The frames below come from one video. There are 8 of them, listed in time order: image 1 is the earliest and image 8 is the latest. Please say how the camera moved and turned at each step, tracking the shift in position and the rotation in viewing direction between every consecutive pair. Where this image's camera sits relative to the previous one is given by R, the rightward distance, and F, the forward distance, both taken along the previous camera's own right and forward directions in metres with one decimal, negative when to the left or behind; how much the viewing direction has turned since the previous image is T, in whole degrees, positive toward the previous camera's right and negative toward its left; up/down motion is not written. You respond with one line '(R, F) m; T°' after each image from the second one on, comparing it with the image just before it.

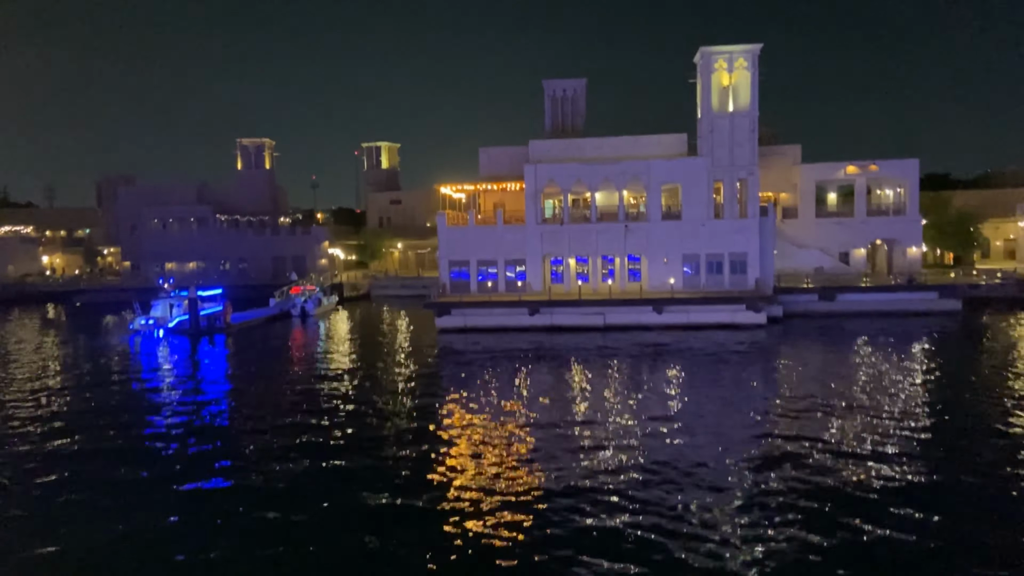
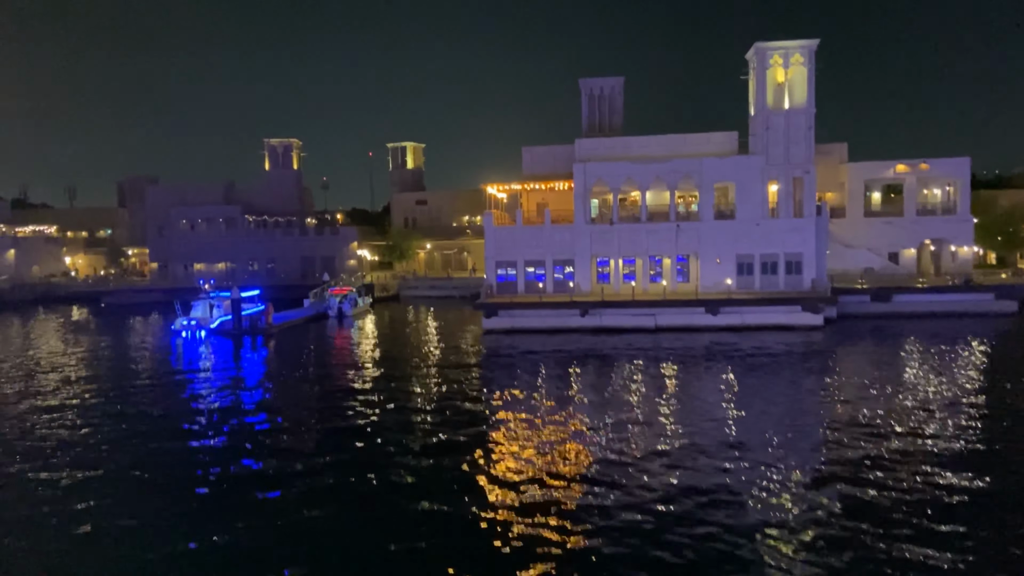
(-1.7, +0.5) m; 0°
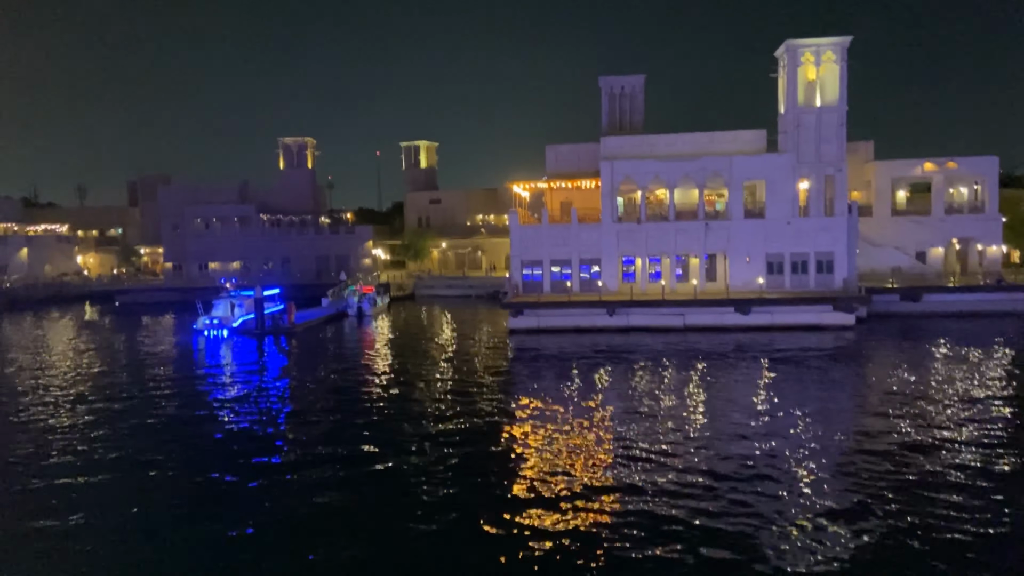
(-0.9, +0.3) m; 0°
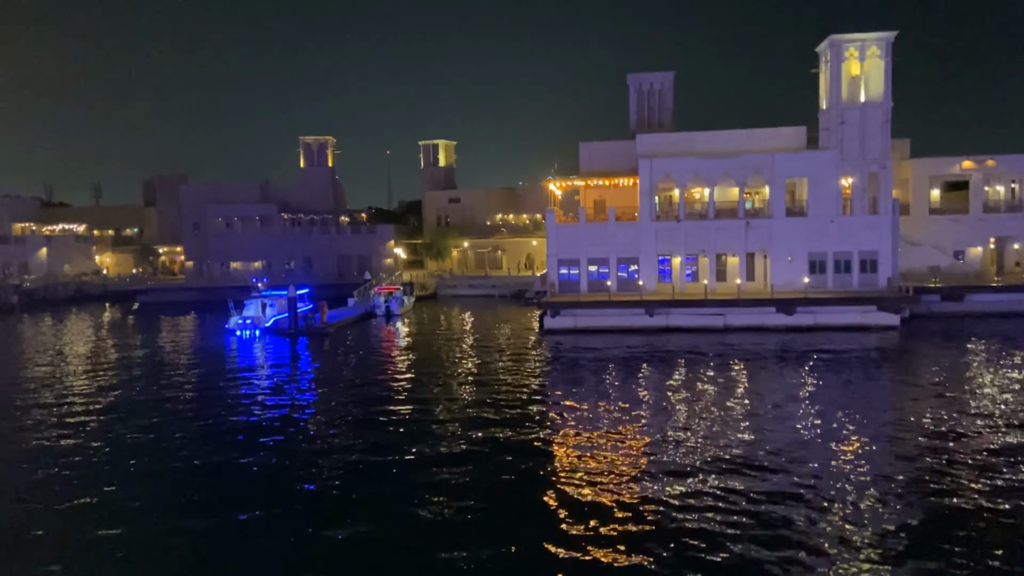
(-1.3, +0.4) m; 0°
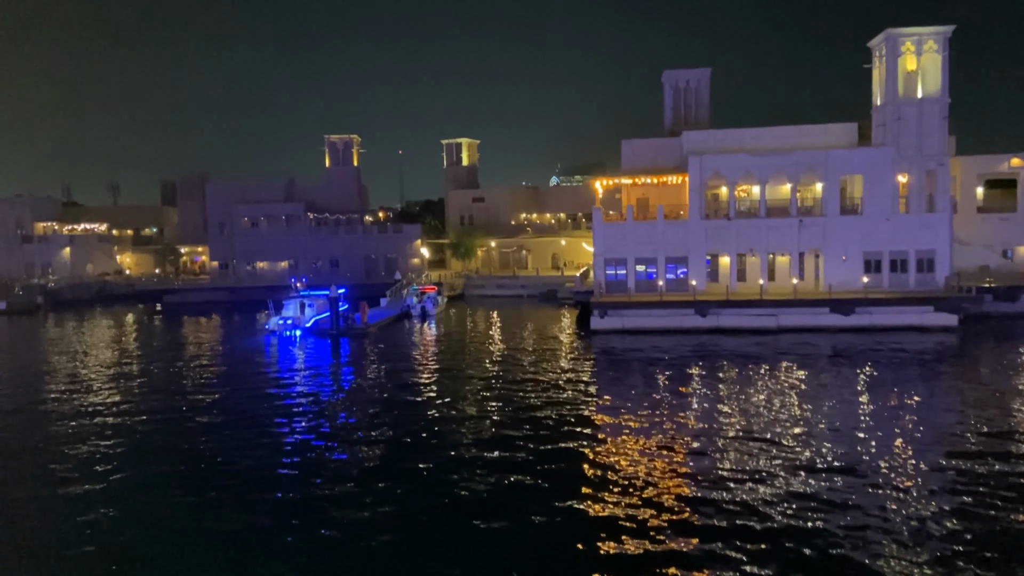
(-1.6, +0.5) m; 0°
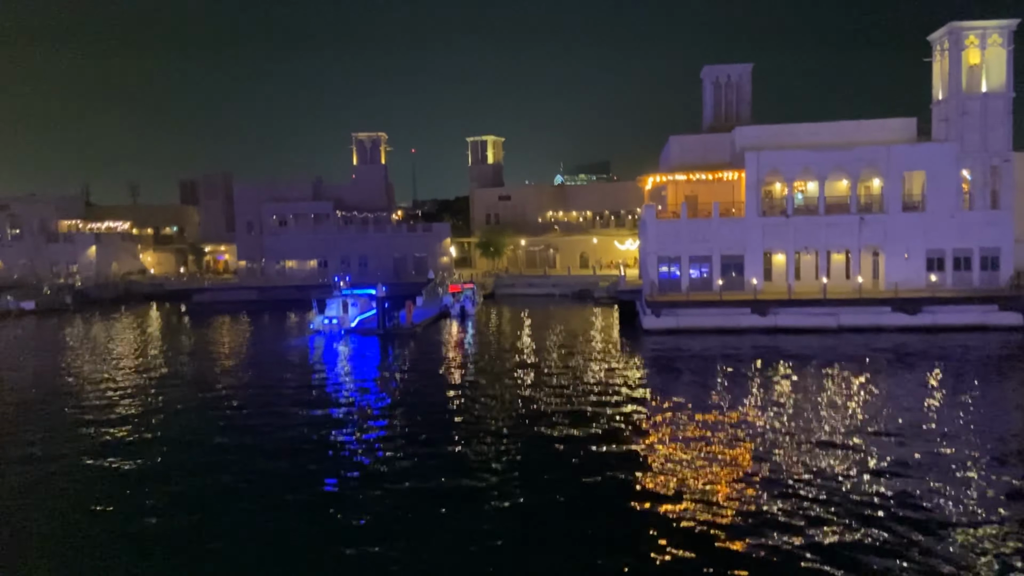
(-1.8, +0.5) m; 0°
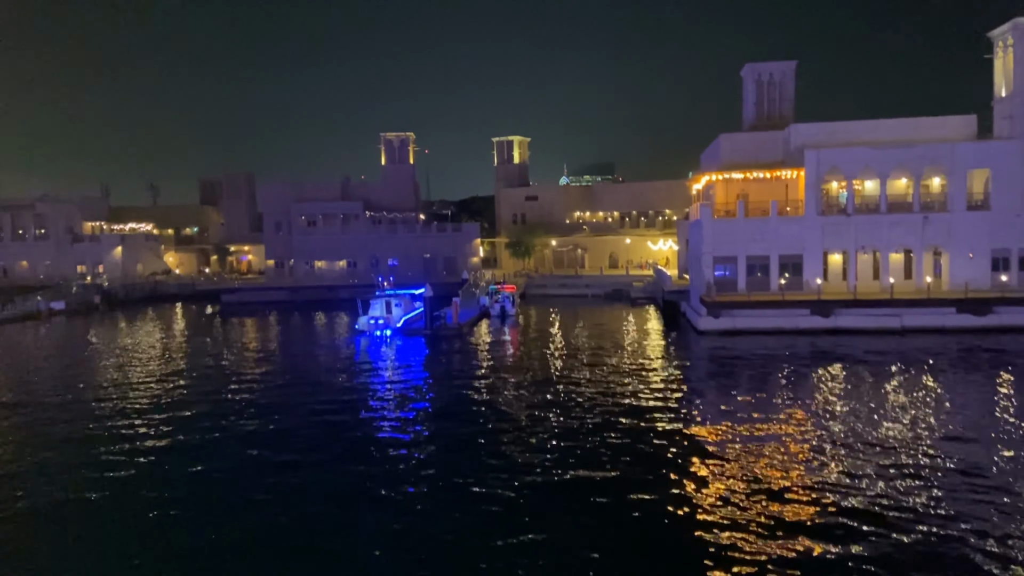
(-1.8, +0.5) m; 0°
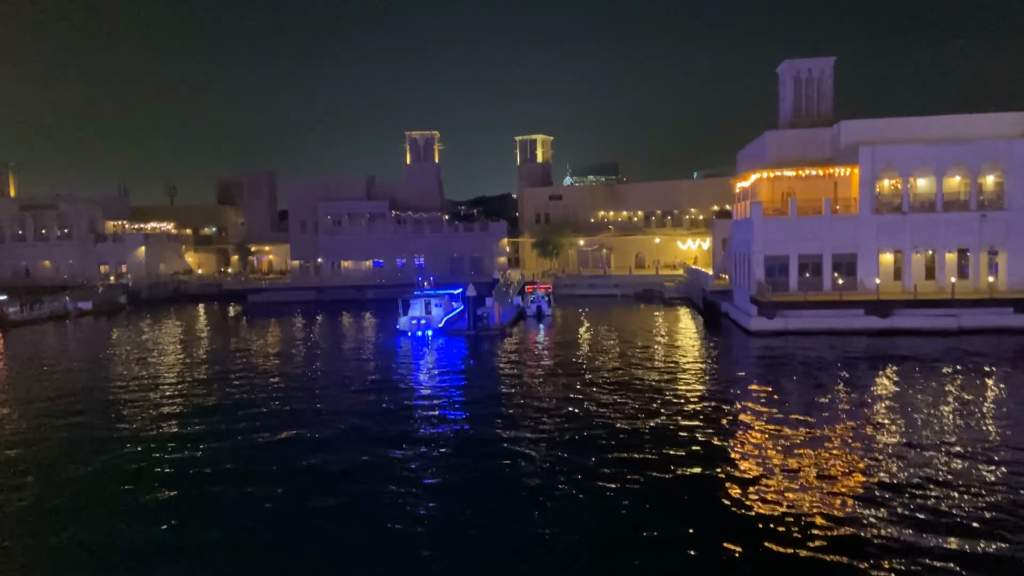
(-1.6, +0.4) m; 0°
